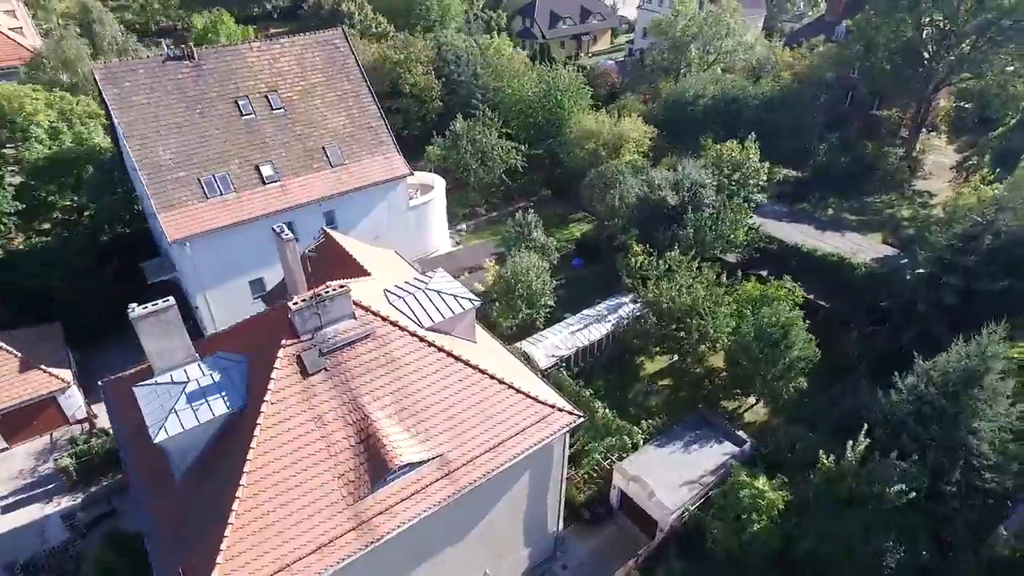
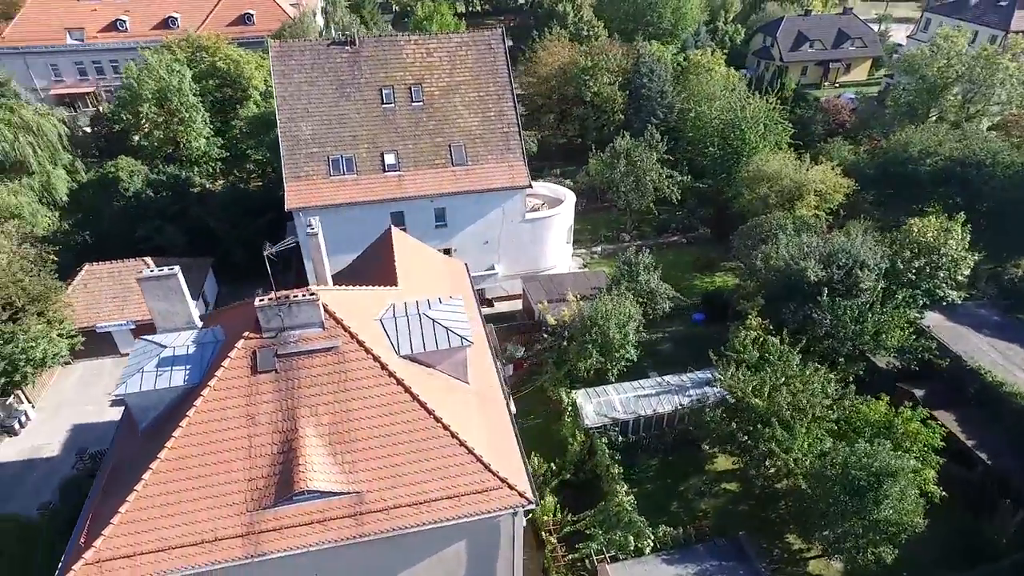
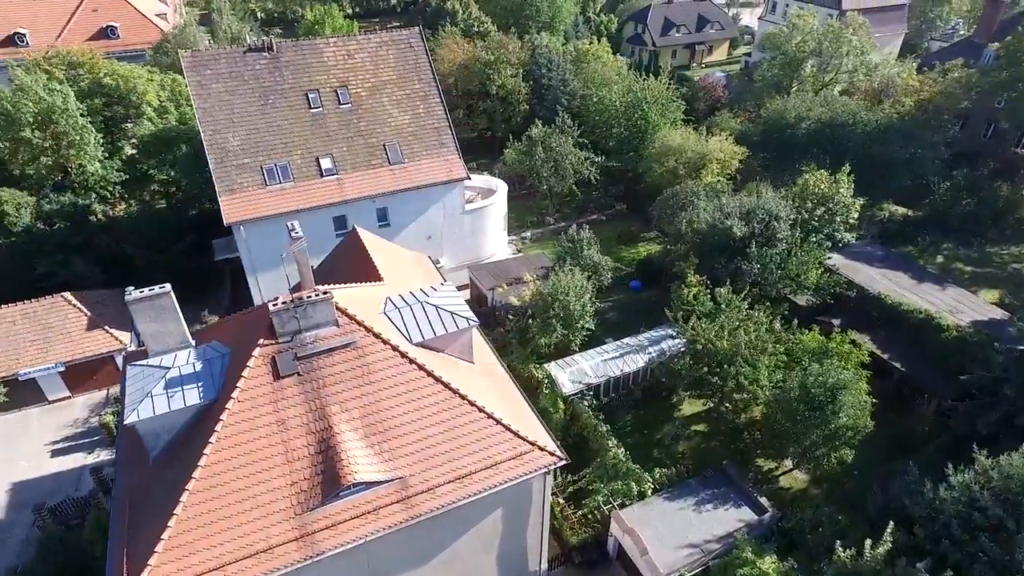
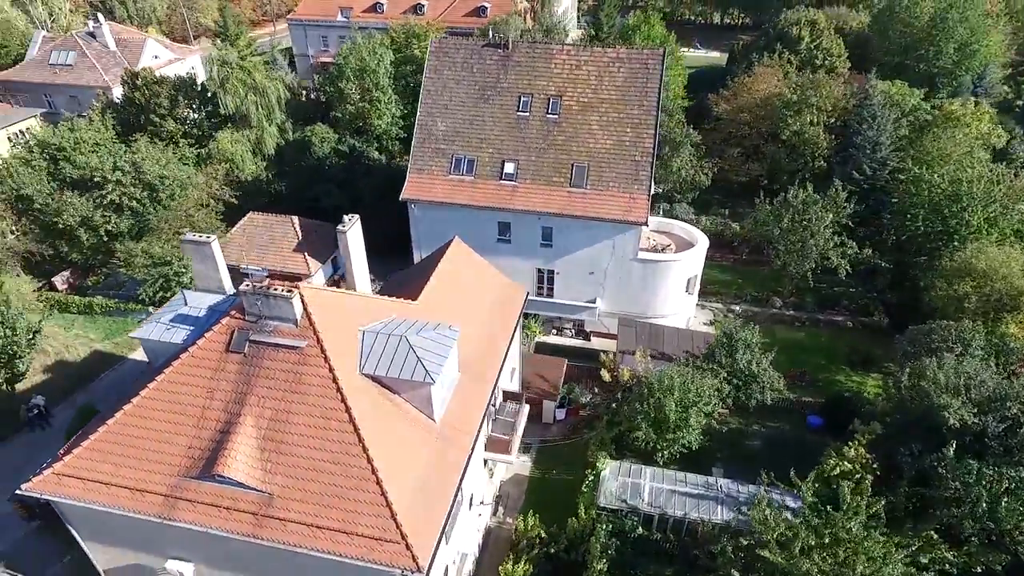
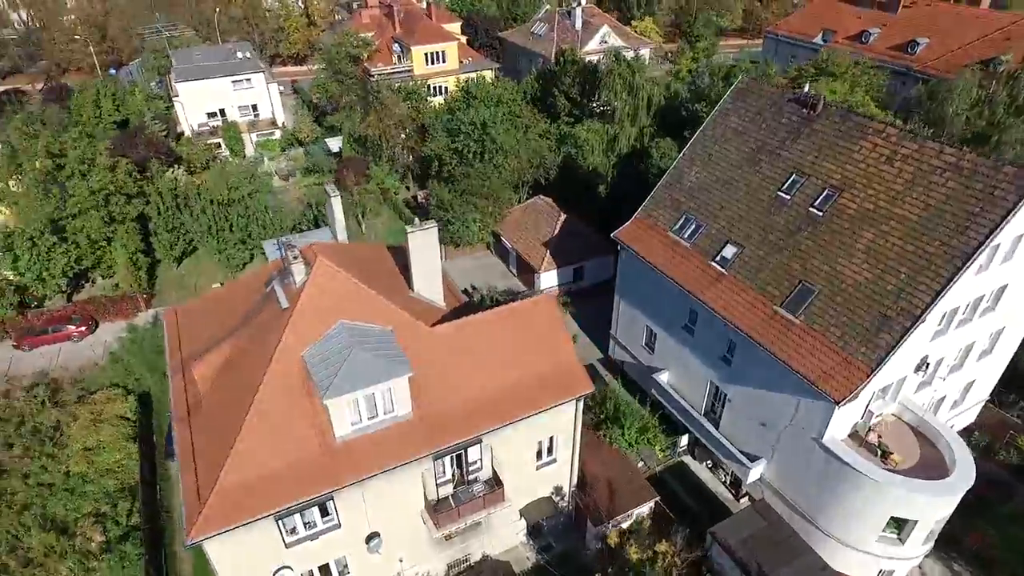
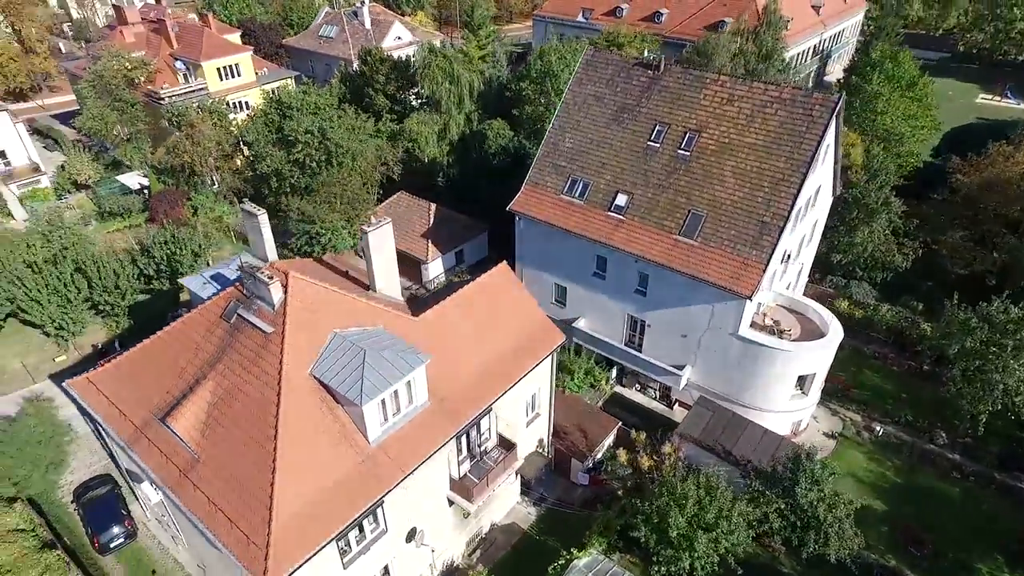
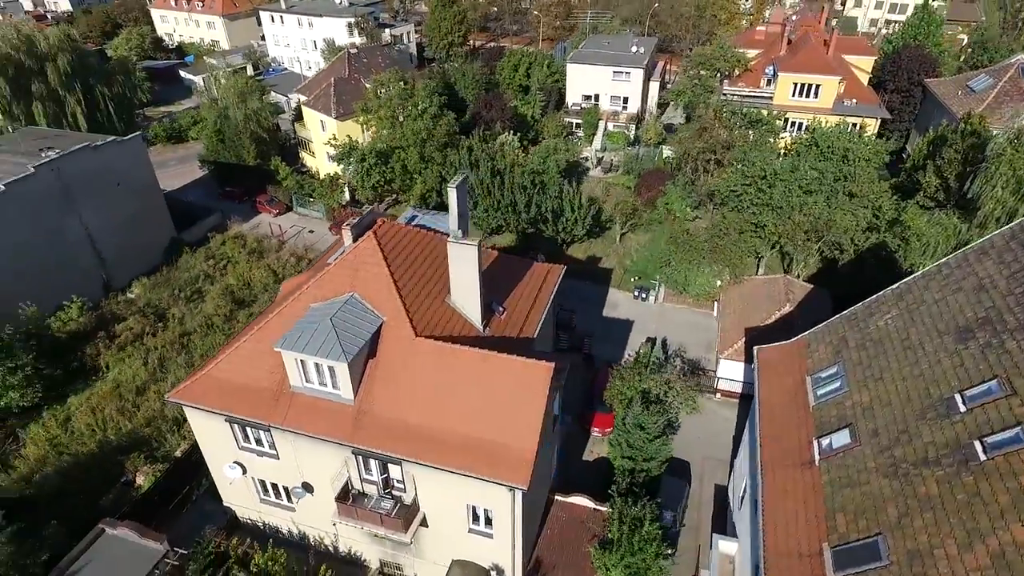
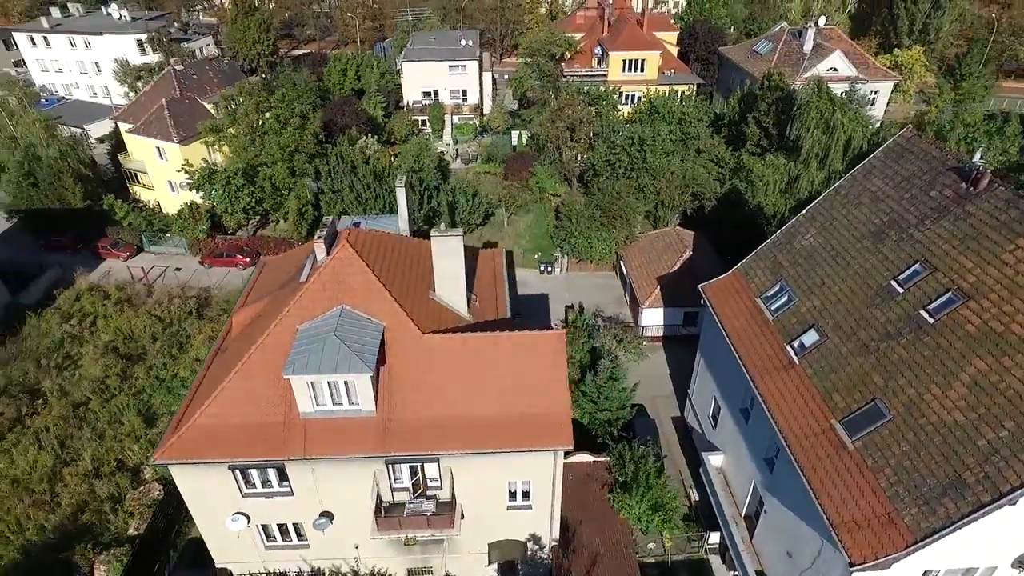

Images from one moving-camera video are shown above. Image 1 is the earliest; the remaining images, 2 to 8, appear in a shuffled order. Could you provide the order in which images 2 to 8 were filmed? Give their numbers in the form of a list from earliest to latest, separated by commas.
3, 2, 4, 6, 5, 8, 7
